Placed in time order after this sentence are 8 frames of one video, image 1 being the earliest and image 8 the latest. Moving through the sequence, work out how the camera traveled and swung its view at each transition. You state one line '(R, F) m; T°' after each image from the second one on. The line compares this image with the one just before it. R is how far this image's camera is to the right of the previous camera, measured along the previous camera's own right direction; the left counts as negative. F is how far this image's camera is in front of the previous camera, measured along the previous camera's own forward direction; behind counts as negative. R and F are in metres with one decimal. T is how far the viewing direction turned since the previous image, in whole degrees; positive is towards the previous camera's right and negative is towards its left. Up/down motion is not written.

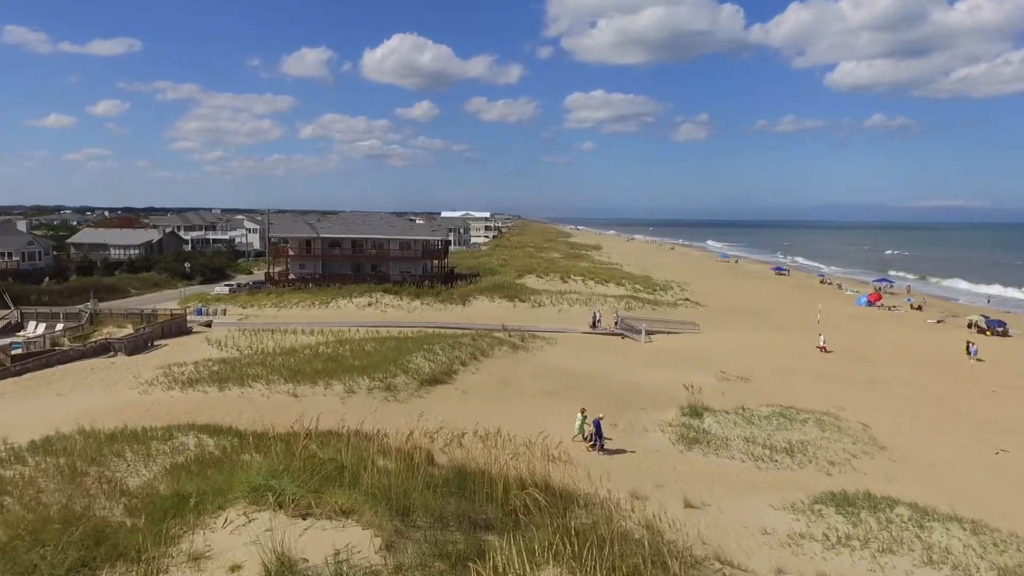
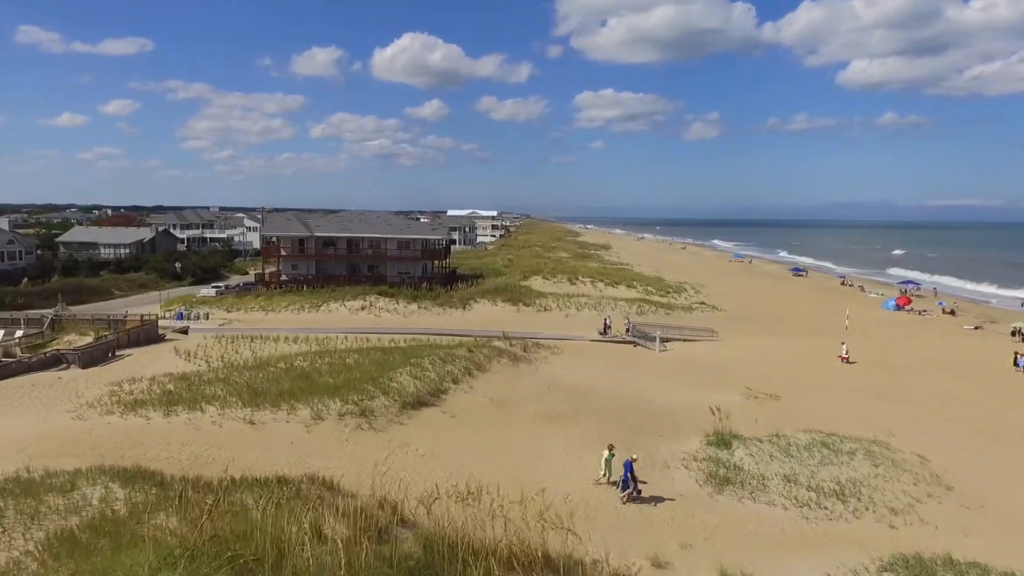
(+0.3, +2.6) m; -1°
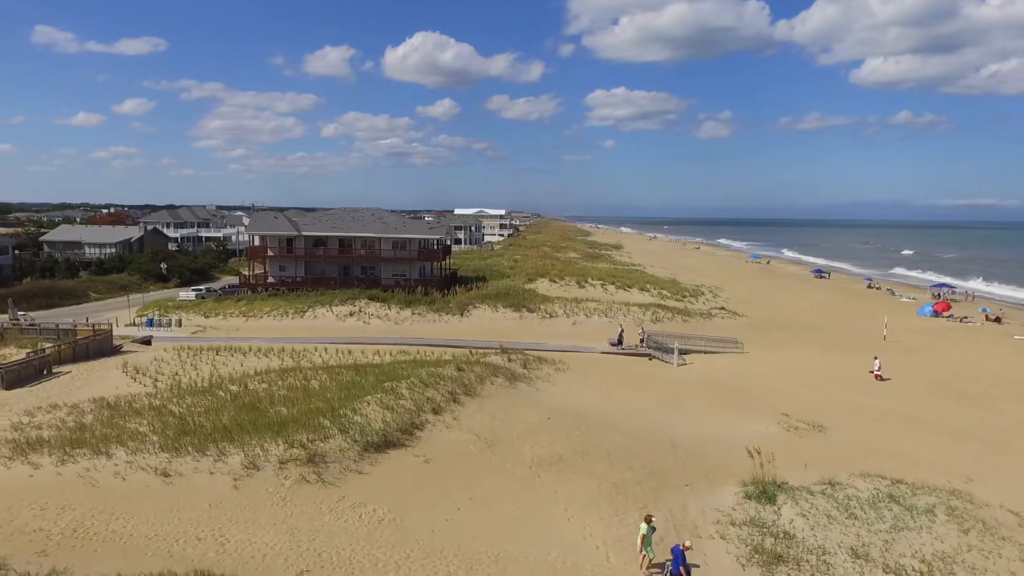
(+0.4, +3.2) m; -1°
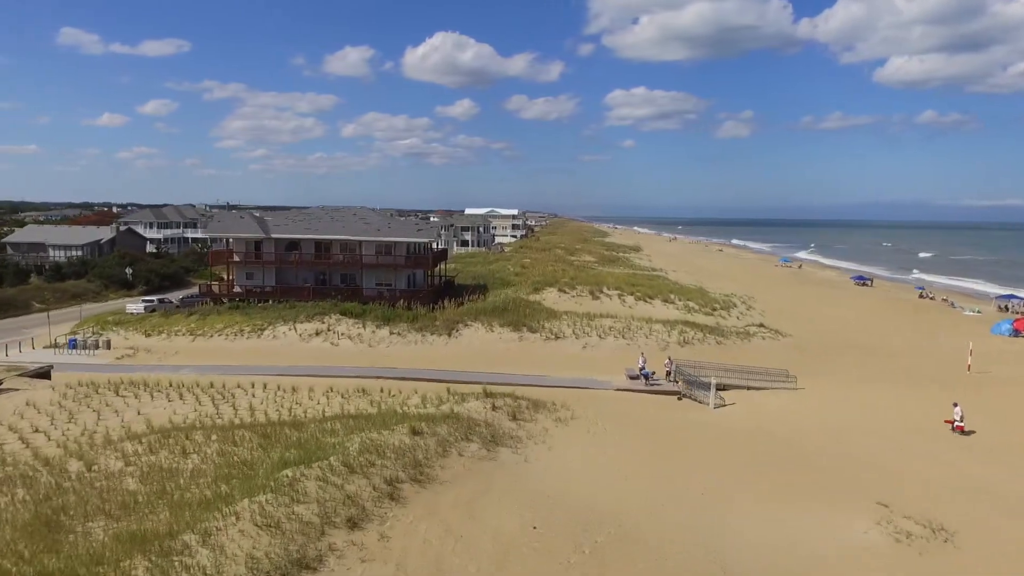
(+0.7, +5.6) m; -1°
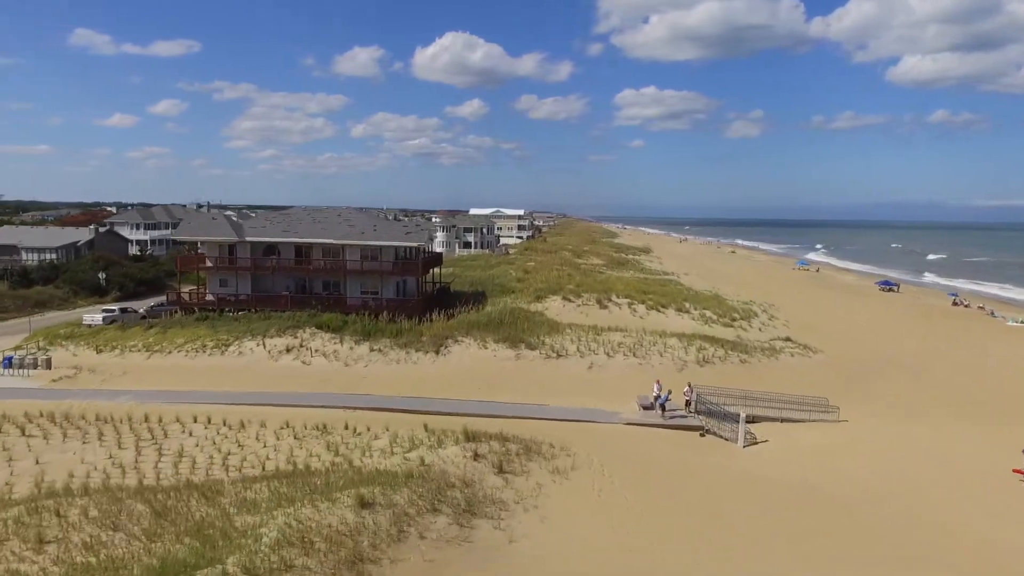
(+0.4, +3.3) m; -1°
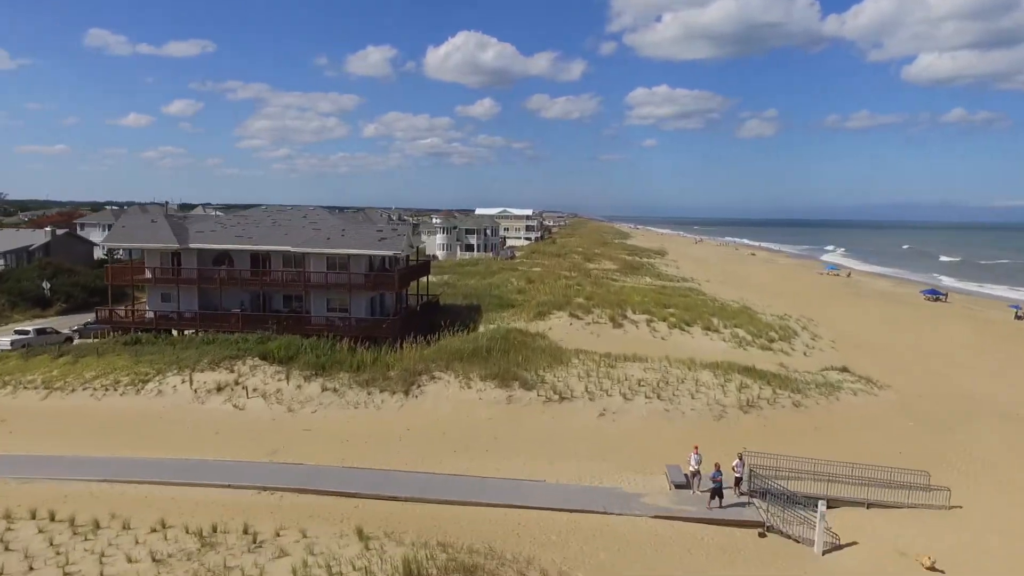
(+0.5, +5.2) m; -1°
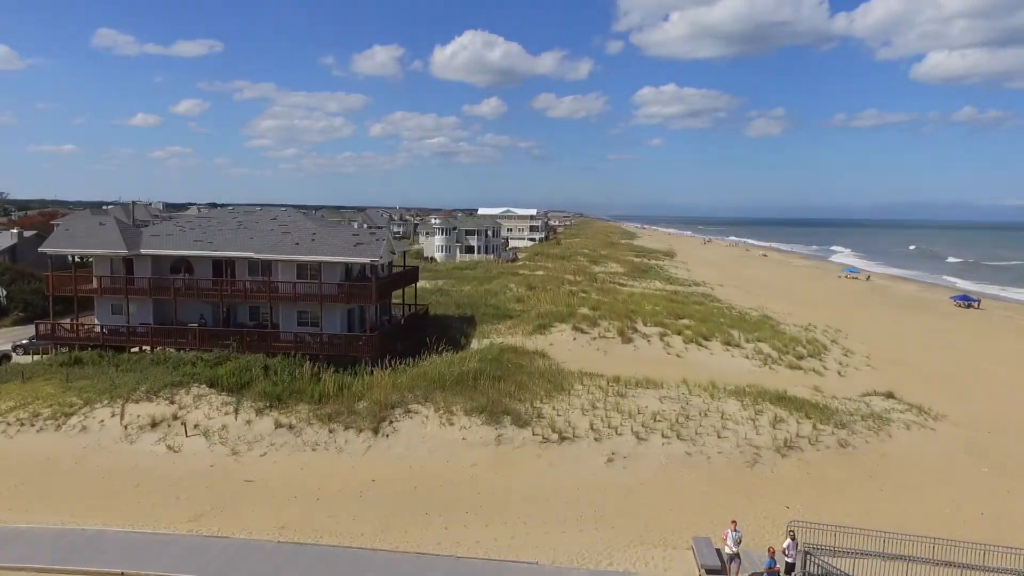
(+0.4, +3.2) m; -1°
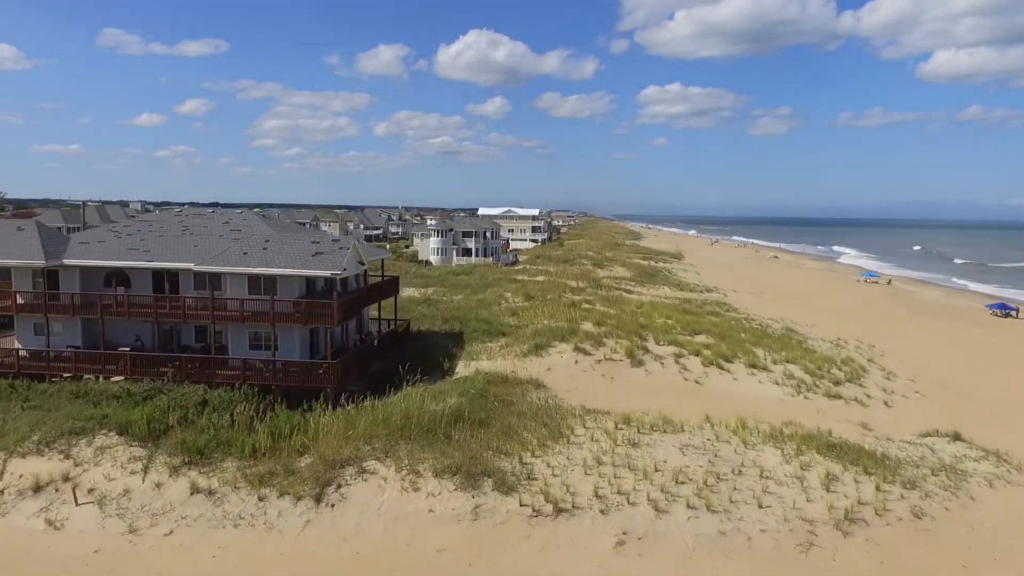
(+0.4, +3.6) m; 0°
